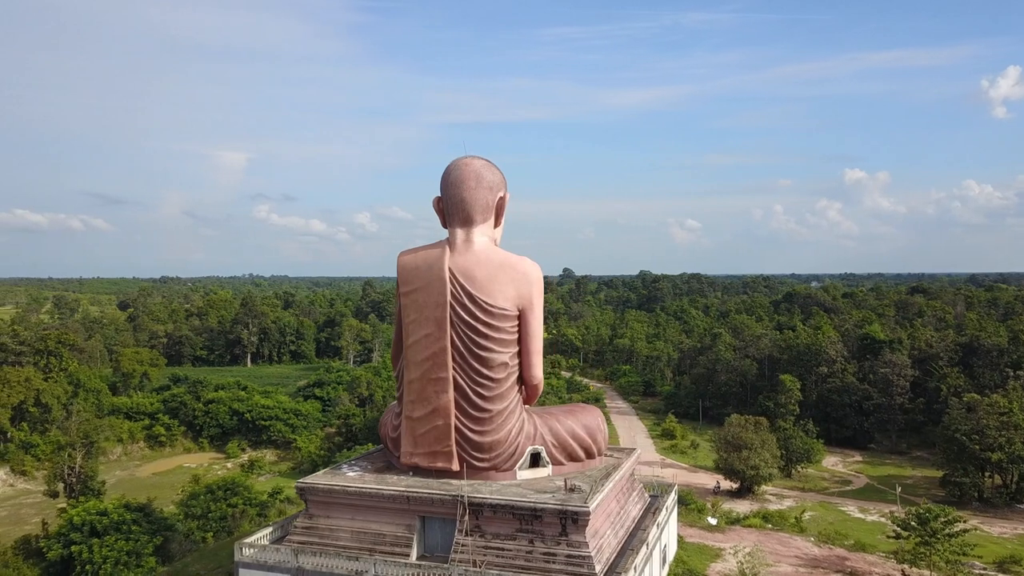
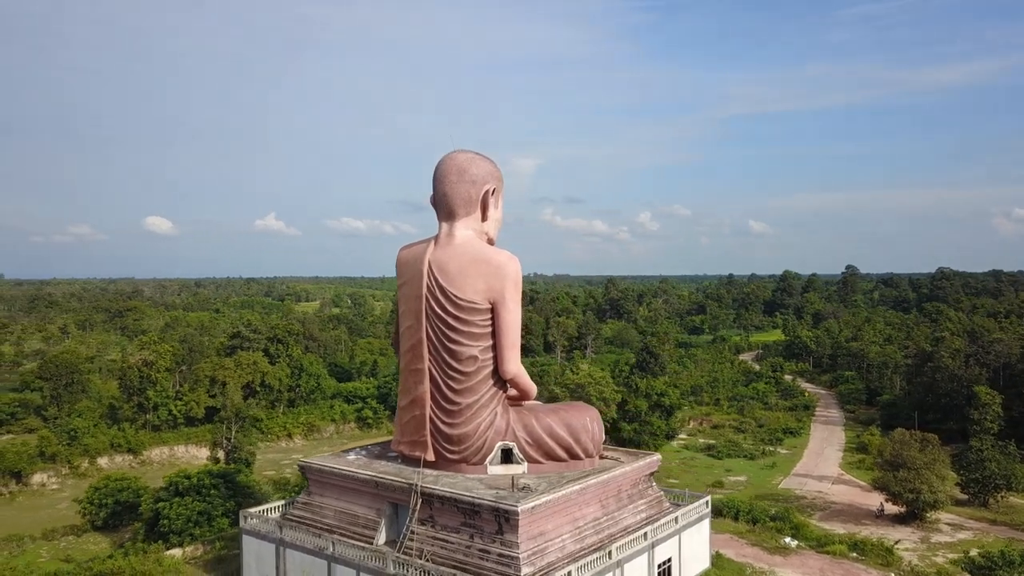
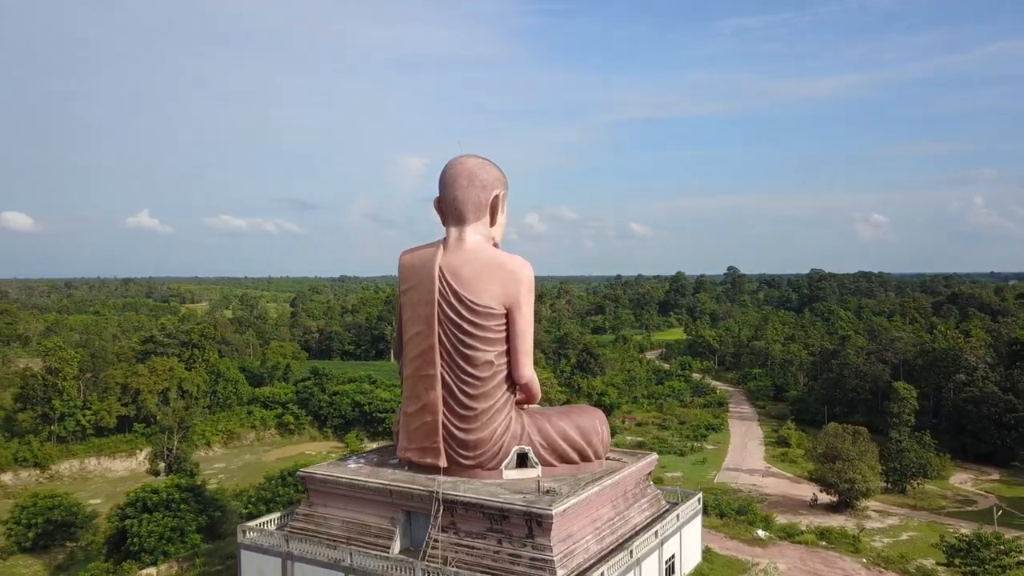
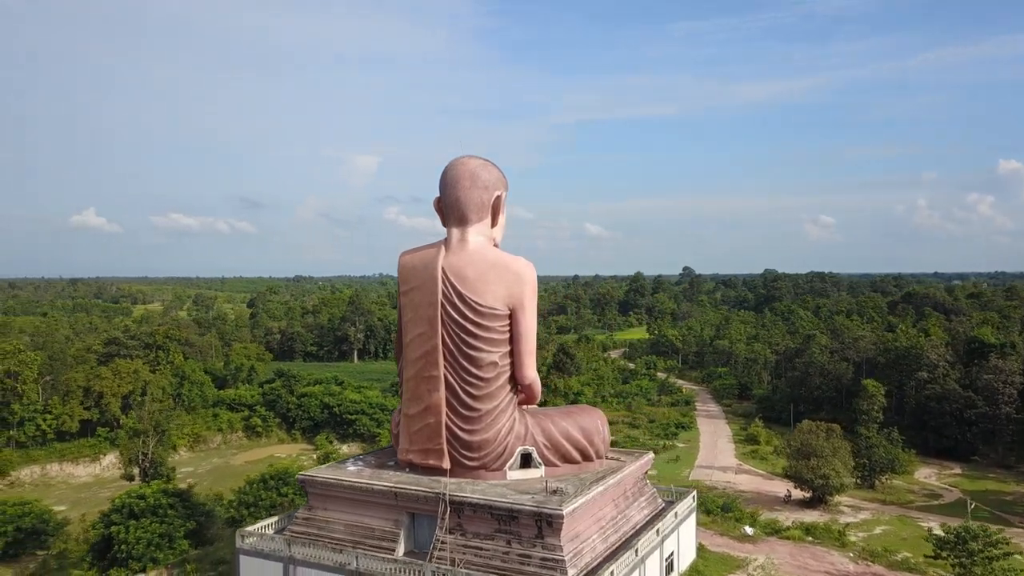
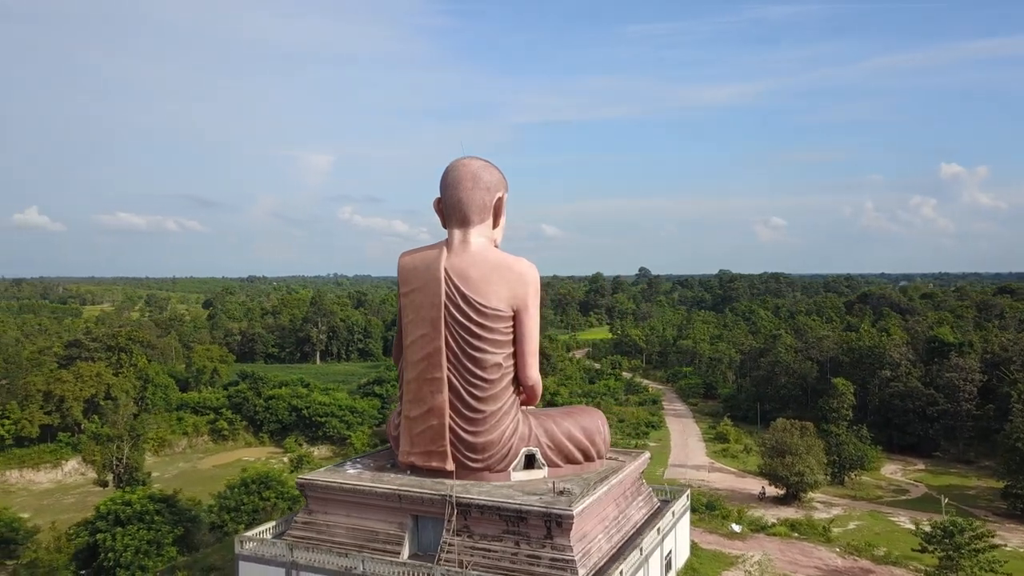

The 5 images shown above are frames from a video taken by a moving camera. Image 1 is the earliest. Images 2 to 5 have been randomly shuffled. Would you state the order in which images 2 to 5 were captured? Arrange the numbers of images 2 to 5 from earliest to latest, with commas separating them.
5, 4, 3, 2
